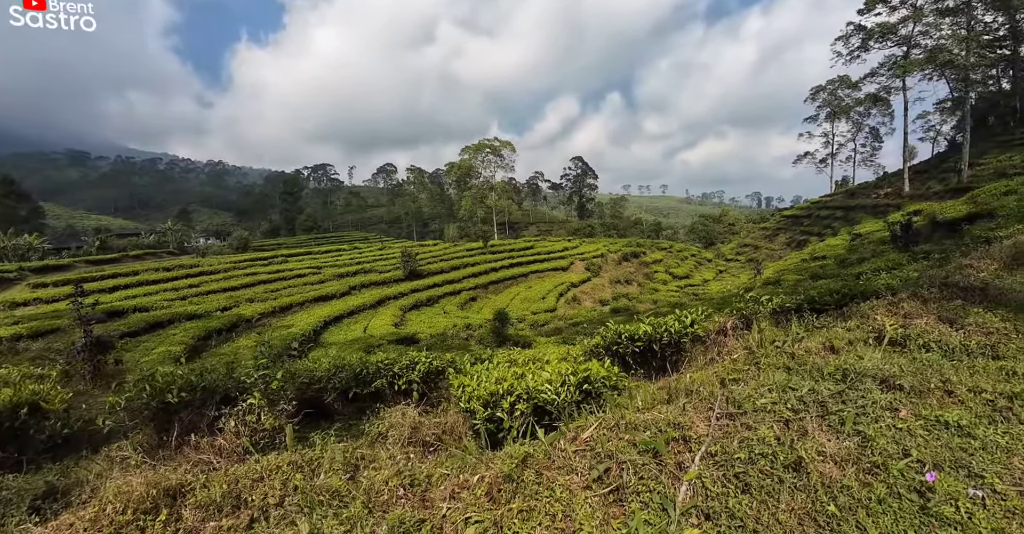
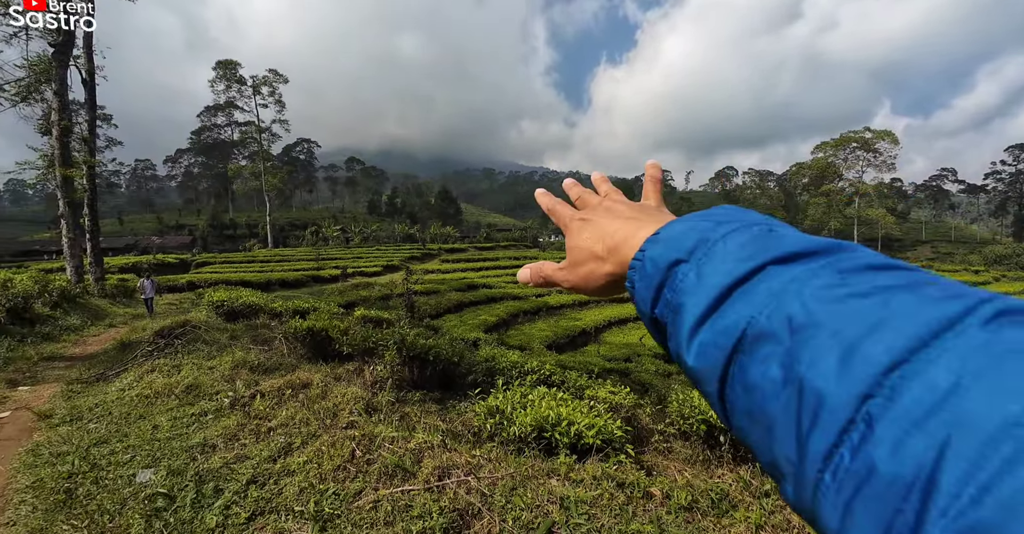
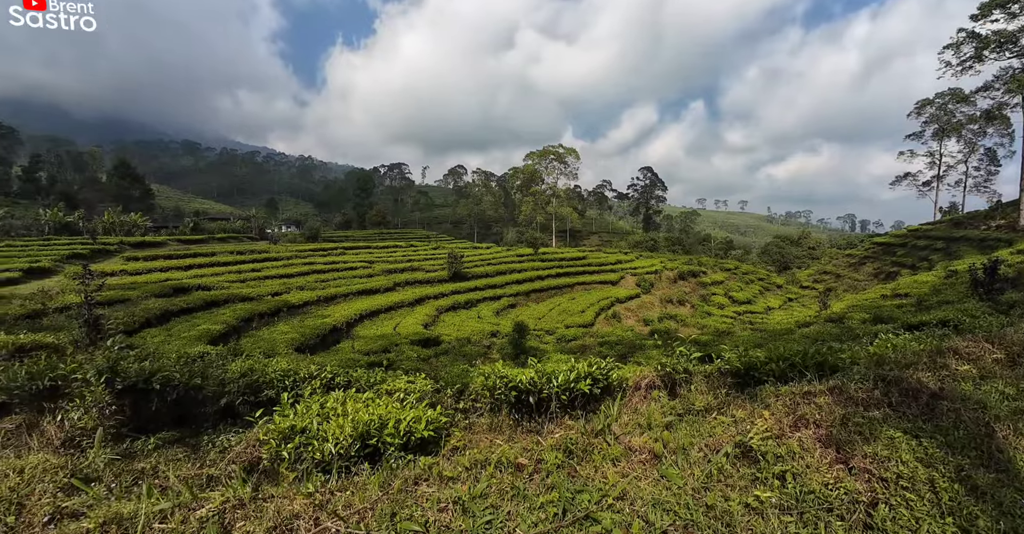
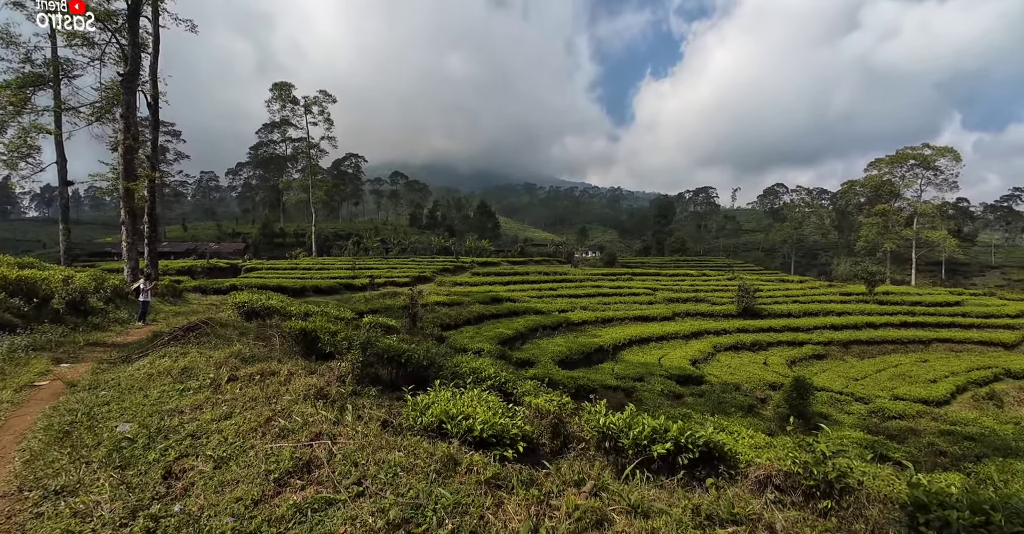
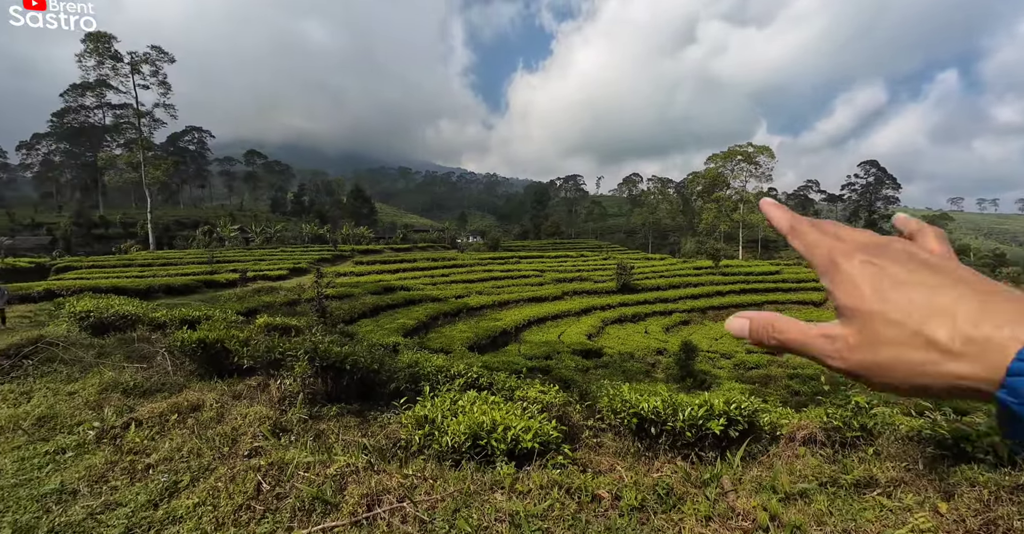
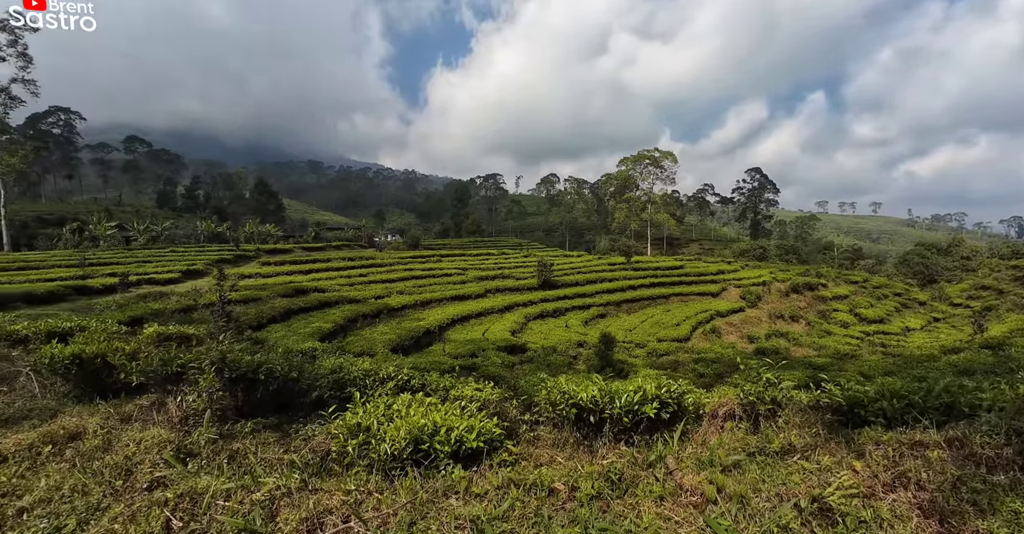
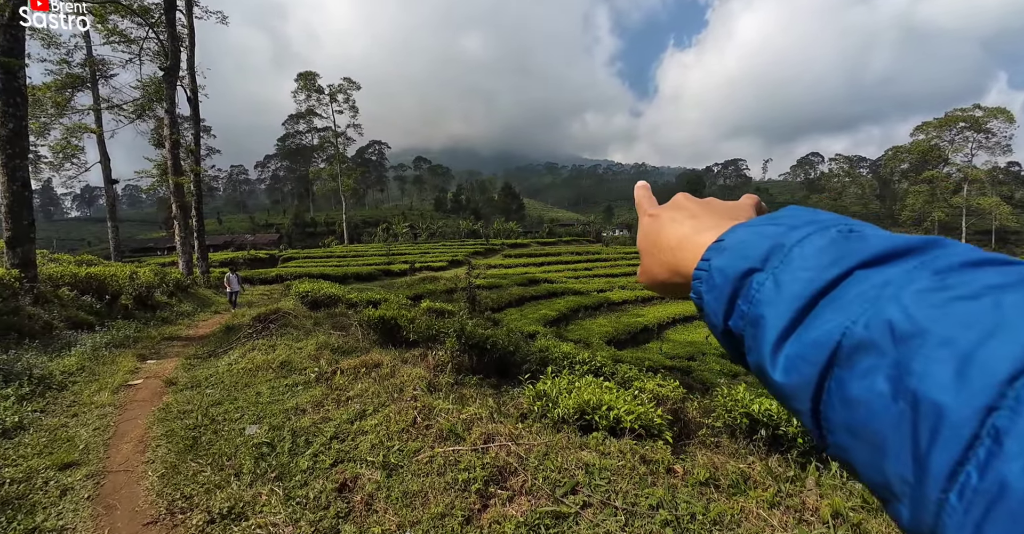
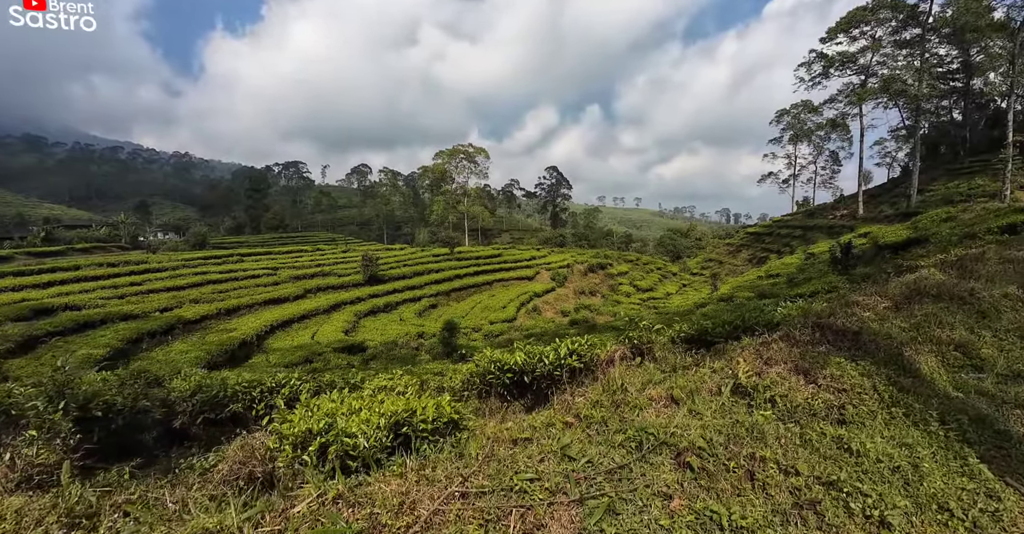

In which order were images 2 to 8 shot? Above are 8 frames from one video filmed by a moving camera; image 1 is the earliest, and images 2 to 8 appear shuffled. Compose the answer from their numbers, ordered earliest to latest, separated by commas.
8, 3, 6, 5, 2, 7, 4
